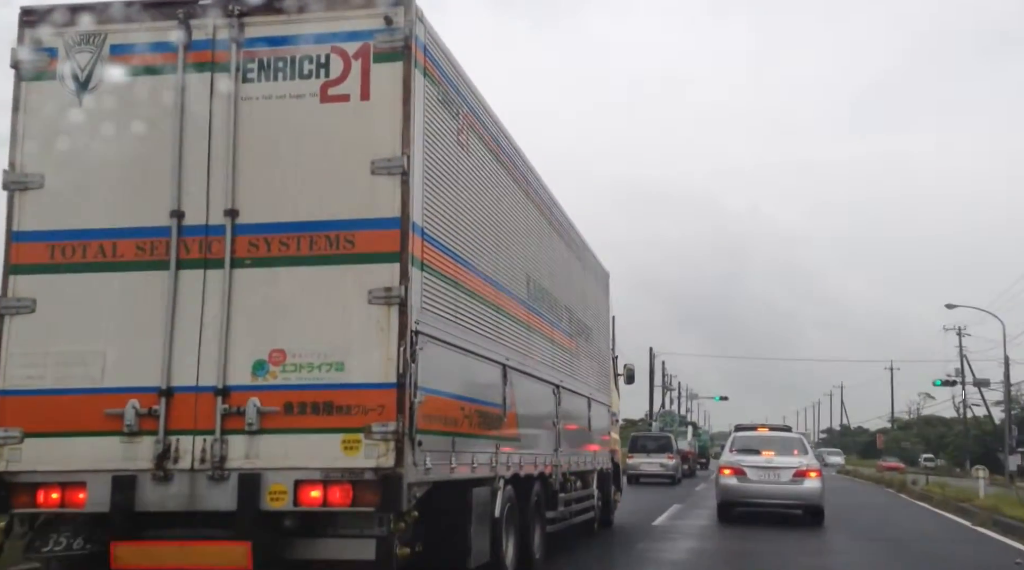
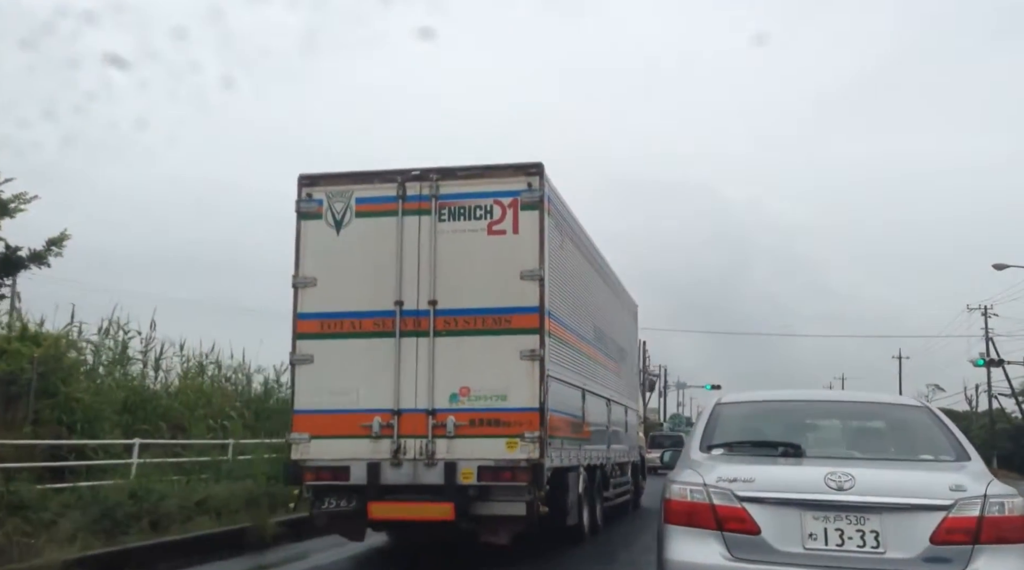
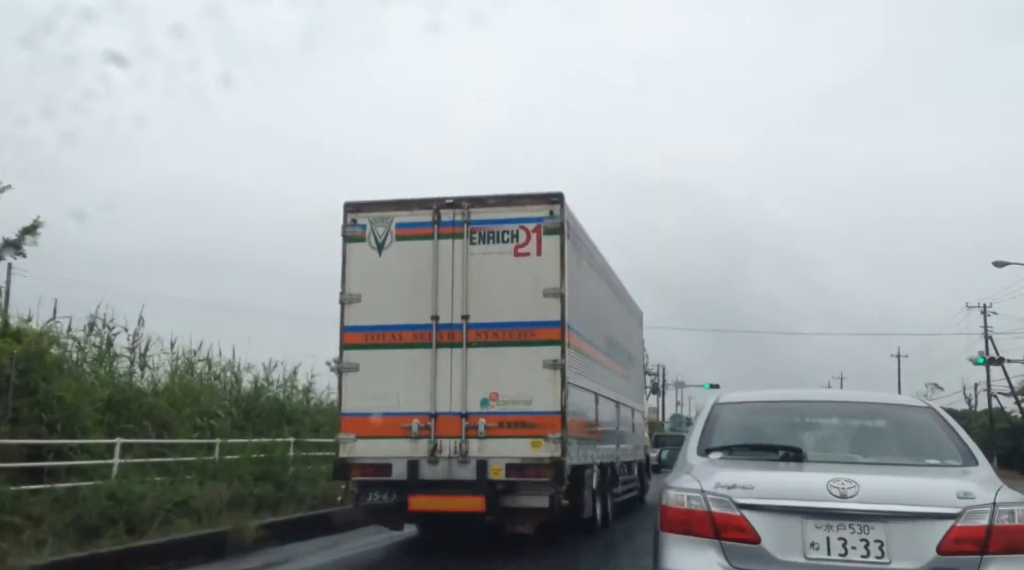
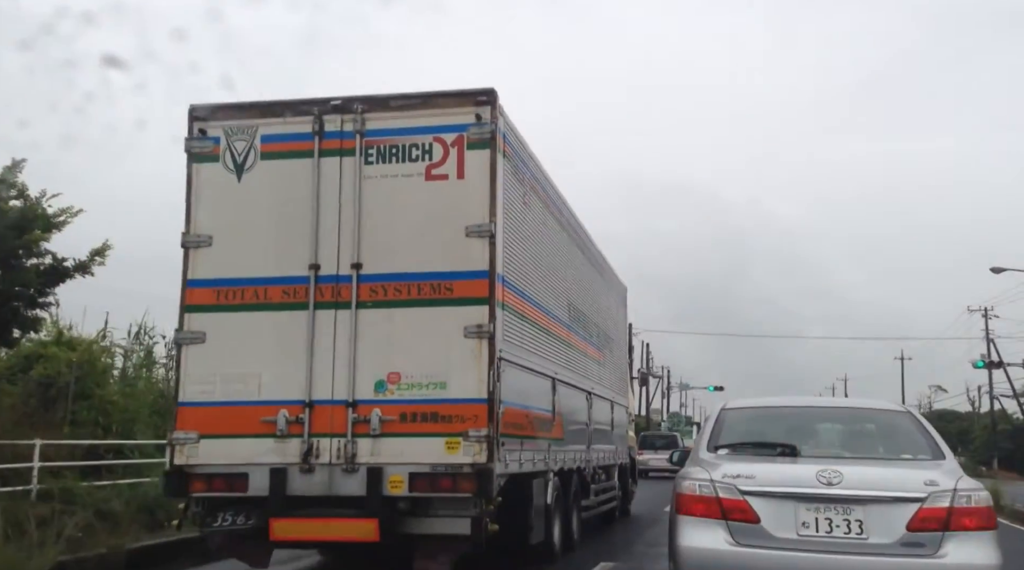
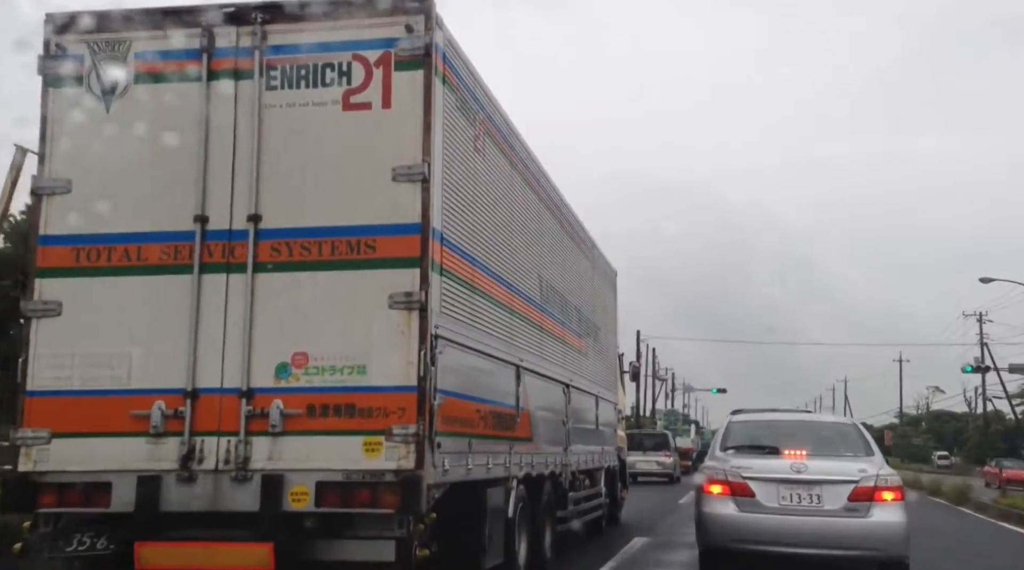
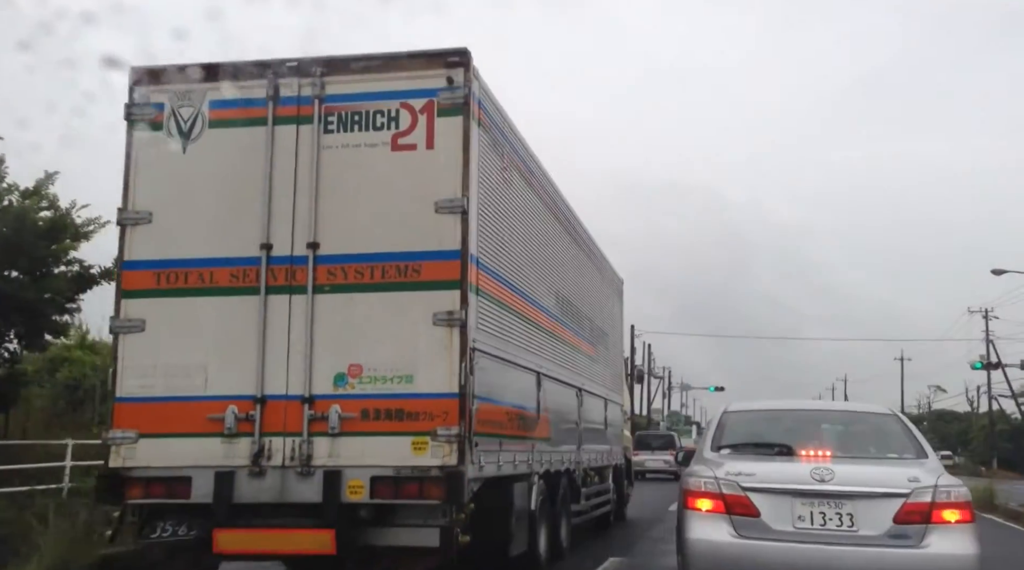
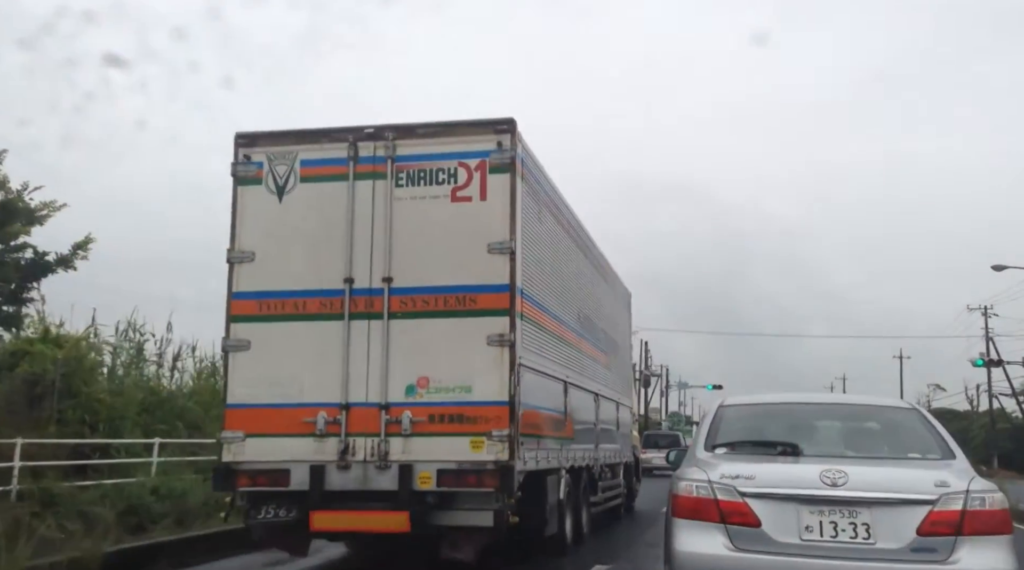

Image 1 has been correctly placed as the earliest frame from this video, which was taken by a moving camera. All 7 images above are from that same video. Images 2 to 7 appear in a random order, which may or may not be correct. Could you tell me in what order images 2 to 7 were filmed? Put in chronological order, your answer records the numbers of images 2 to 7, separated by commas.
5, 6, 4, 7, 2, 3
